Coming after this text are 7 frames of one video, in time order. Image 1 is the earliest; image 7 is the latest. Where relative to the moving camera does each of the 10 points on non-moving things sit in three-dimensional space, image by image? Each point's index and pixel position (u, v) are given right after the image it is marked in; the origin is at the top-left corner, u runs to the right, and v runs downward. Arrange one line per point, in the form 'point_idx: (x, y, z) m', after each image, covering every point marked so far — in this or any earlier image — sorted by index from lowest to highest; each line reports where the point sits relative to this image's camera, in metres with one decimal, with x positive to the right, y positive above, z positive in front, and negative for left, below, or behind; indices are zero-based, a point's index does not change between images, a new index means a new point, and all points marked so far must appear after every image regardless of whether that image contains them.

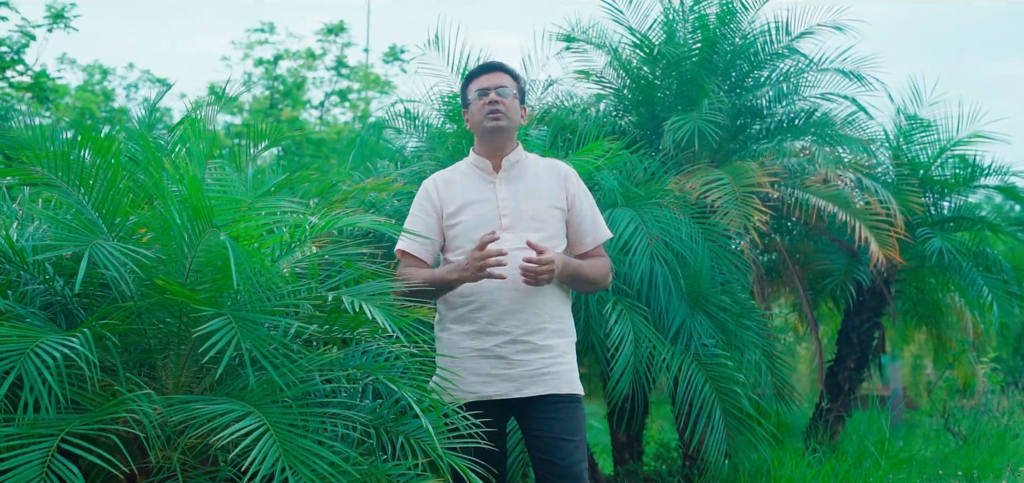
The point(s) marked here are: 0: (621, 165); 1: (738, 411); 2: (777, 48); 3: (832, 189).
0: (+0.8, +0.5, +6.1) m
1: (+1.3, -0.9, +5.4) m
2: (+2.0, +1.4, +7.0) m
3: (+2.2, +0.4, +6.4) m
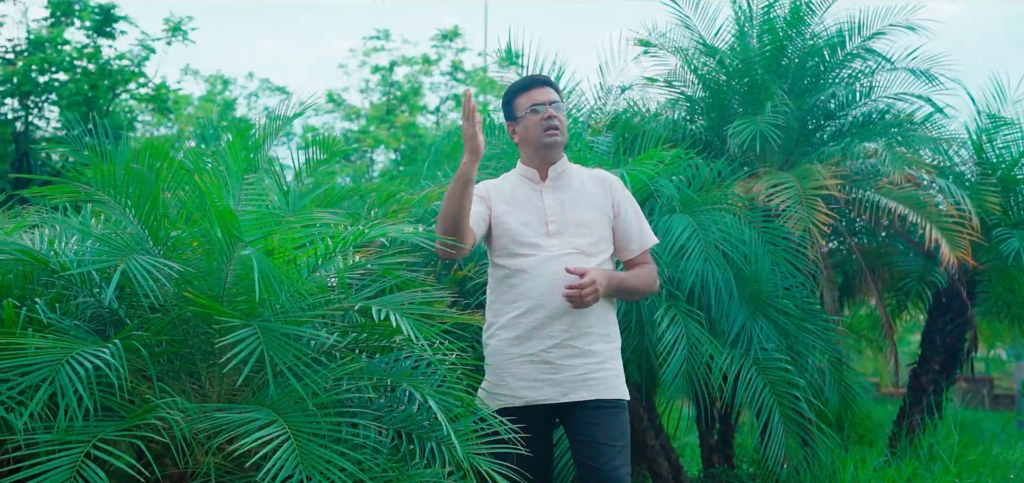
0: (+1.2, +0.5, +6.1) m
1: (+1.6, -0.9, +5.4) m
2: (+2.5, +1.4, +6.9) m
3: (+2.6, +0.4, +6.3) m
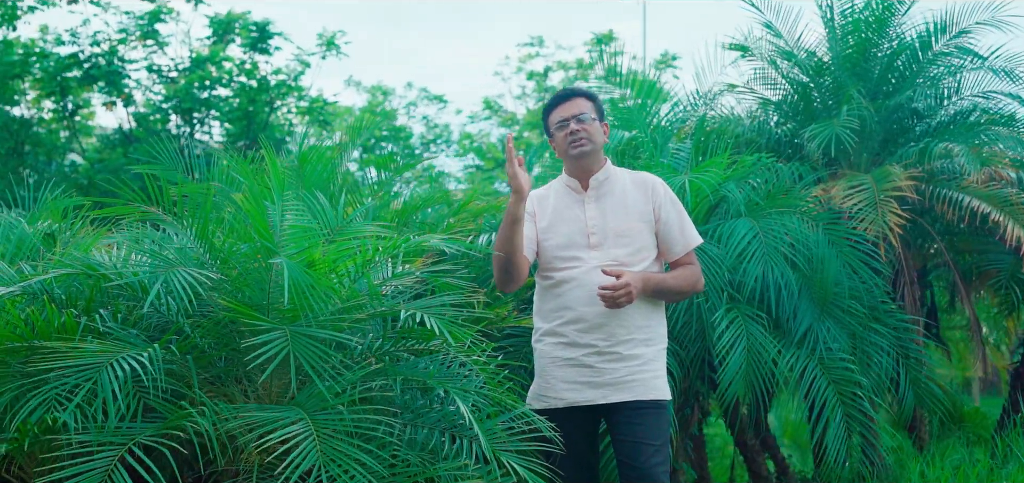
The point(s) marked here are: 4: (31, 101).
0: (+1.6, +0.4, +6.1) m
1: (+1.9, -1.0, +5.3) m
2: (+3.0, +1.4, +6.7) m
3: (+3.0, +0.3, +6.1) m
4: (-7.9, +2.6, +16.8) m
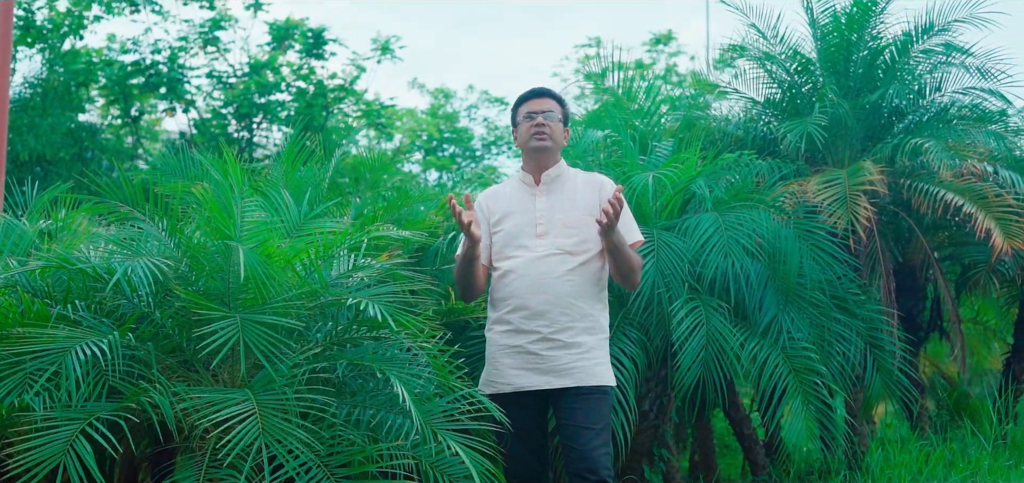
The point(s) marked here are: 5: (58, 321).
0: (+1.5, +0.5, +6.3) m
1: (+1.8, -0.9, +5.5) m
2: (+2.9, +1.4, +6.8) m
3: (+2.9, +0.4, +6.2) m
4: (-7.4, +2.5, +17.5) m
5: (-1.9, -0.4, +4.0) m
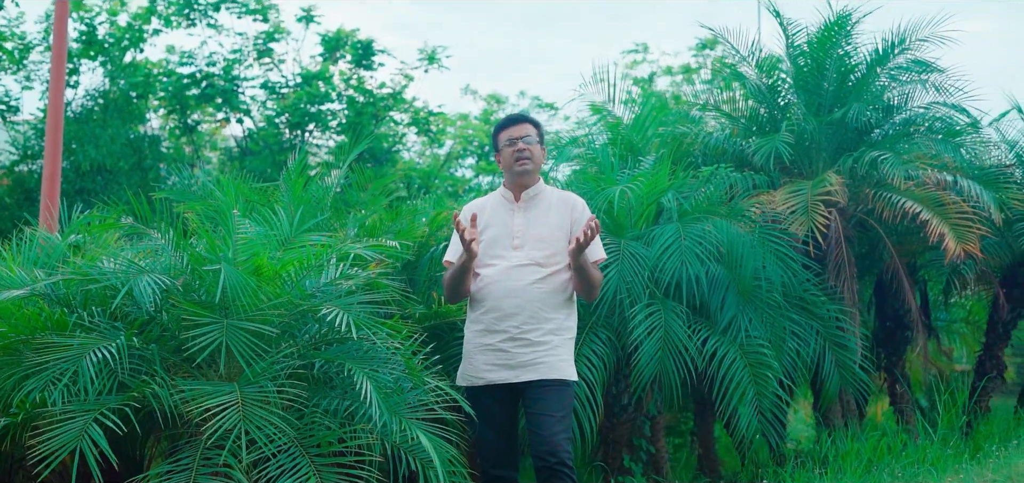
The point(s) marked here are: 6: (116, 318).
0: (+1.4, +0.4, +6.8) m
1: (+1.6, -1.0, +5.9) m
2: (+2.8, +1.3, +7.2) m
3: (+2.8, +0.3, +6.6) m
4: (-6.8, +2.4, +18.5) m
5: (-2.1, -0.4, +4.6) m
6: (-1.9, -0.4, +4.7) m
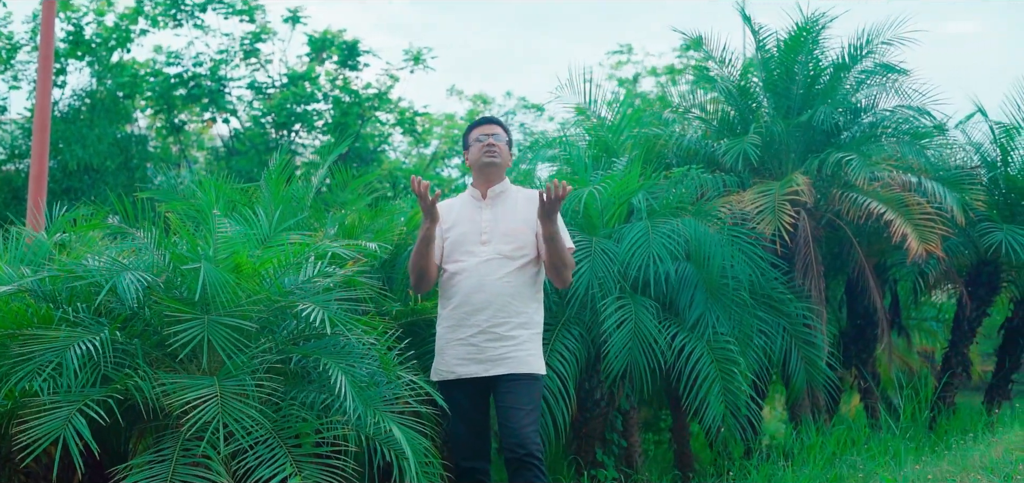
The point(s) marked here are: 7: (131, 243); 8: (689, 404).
0: (+1.2, +0.4, +7.0) m
1: (+1.5, -1.0, +6.1) m
2: (+2.7, +1.4, +7.4) m
3: (+2.6, +0.3, +6.8) m
4: (-7.1, +2.4, +18.6) m
5: (-2.2, -0.4, +4.8) m
6: (-2.1, -0.4, +4.9) m
7: (-2.1, 0.0, +5.2) m
8: (+1.2, -1.1, +6.3) m
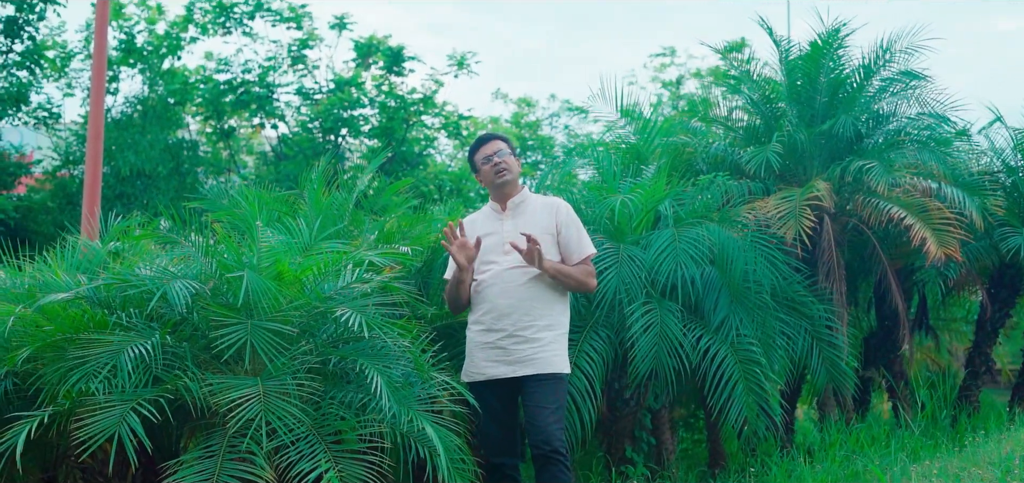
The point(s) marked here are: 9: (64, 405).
0: (+1.4, +0.4, +7.2) m
1: (+1.6, -1.0, +6.3) m
2: (+2.9, +1.3, +7.5) m
3: (+2.8, +0.3, +6.9) m
4: (-6.4, +2.3, +19.2) m
5: (-2.1, -0.5, +5.2) m
6: (-2.0, -0.4, +5.2) m
7: (-1.9, -0.1, +5.5) m
8: (+1.4, -1.1, +6.5) m
9: (-2.3, -0.8, +5.0) m
